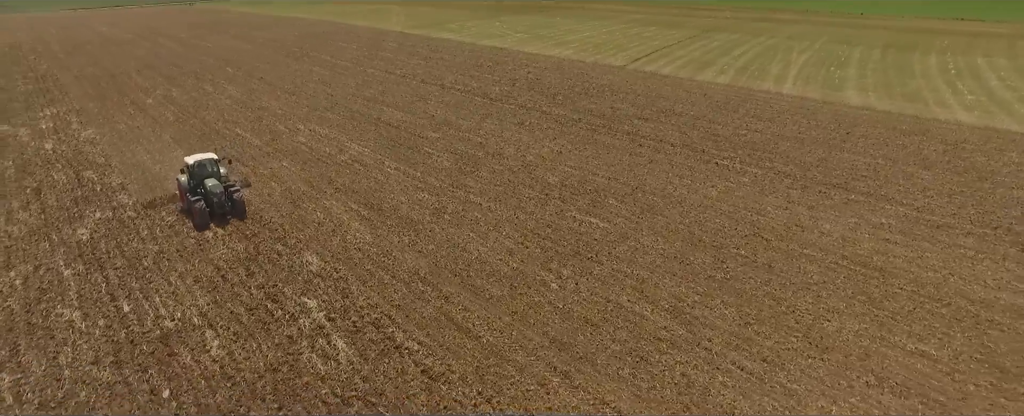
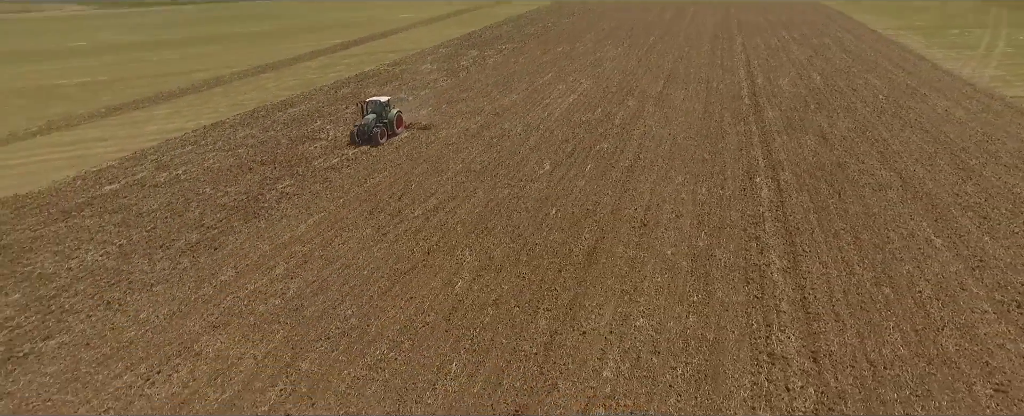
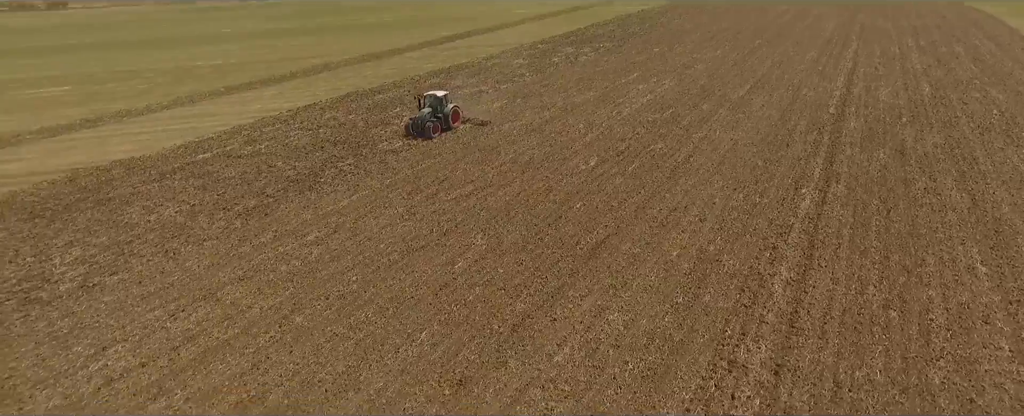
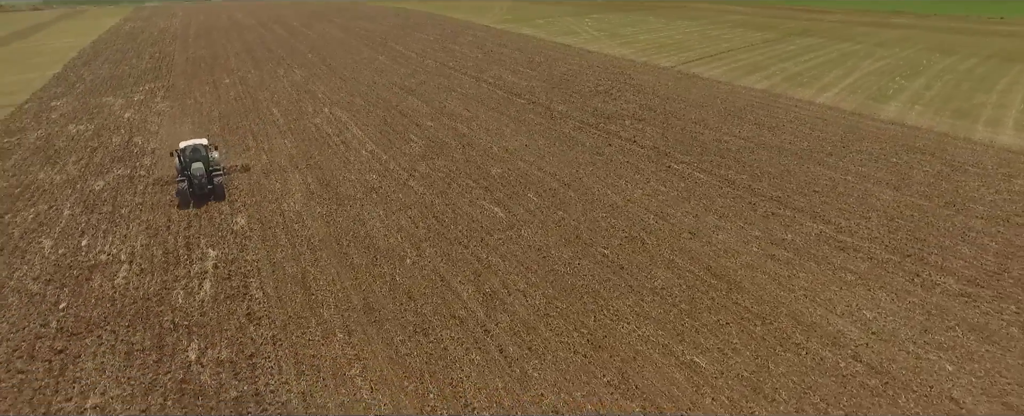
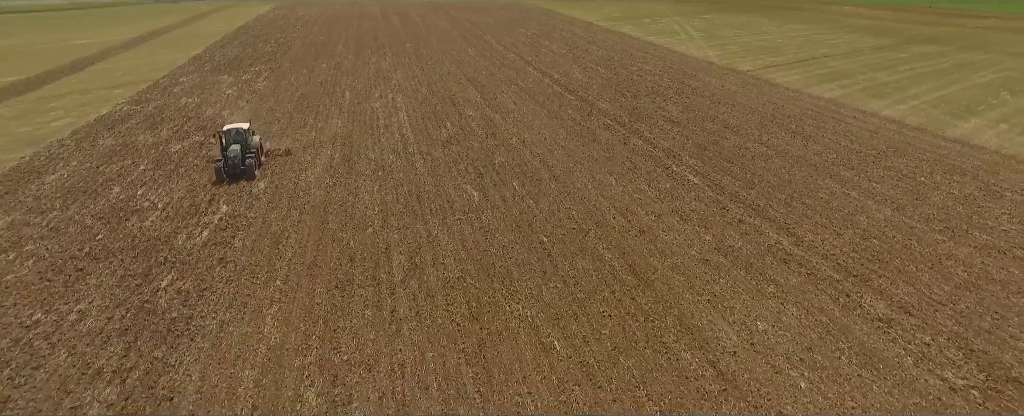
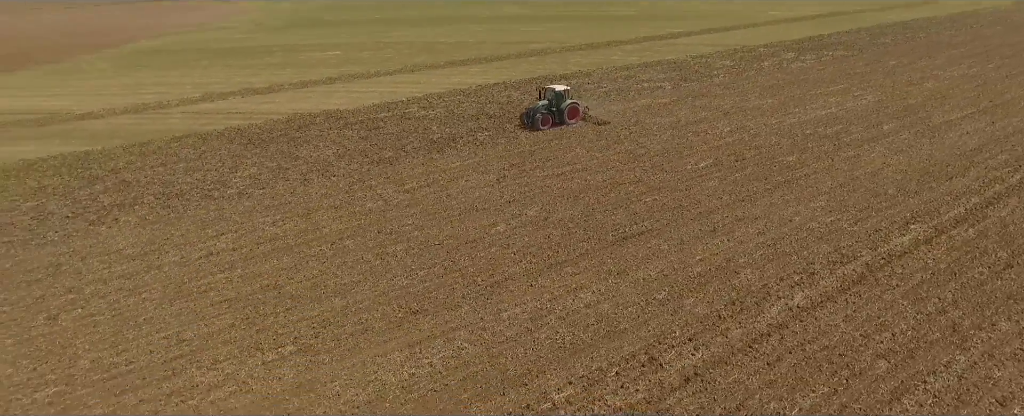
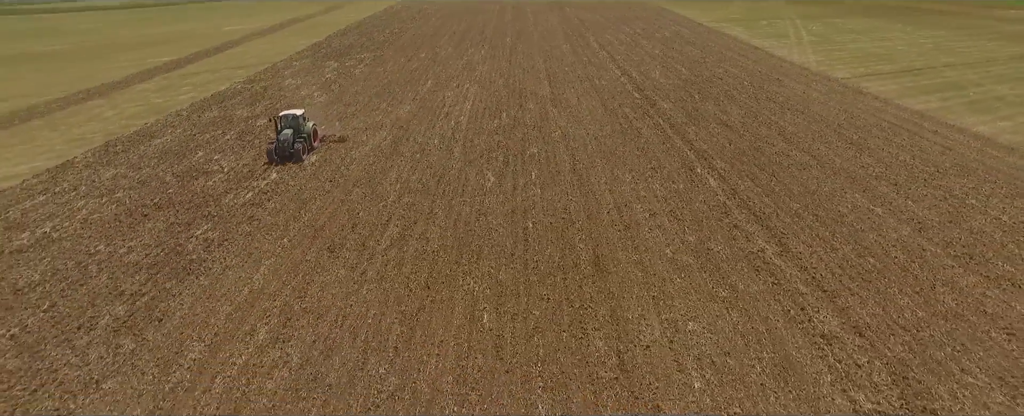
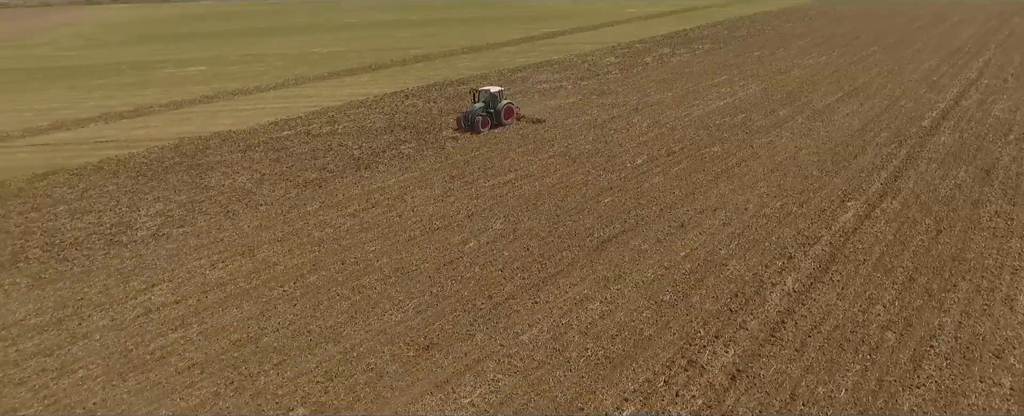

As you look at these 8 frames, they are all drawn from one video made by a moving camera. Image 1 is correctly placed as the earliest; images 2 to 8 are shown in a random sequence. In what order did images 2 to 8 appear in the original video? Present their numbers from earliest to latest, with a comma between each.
4, 5, 7, 2, 3, 8, 6
